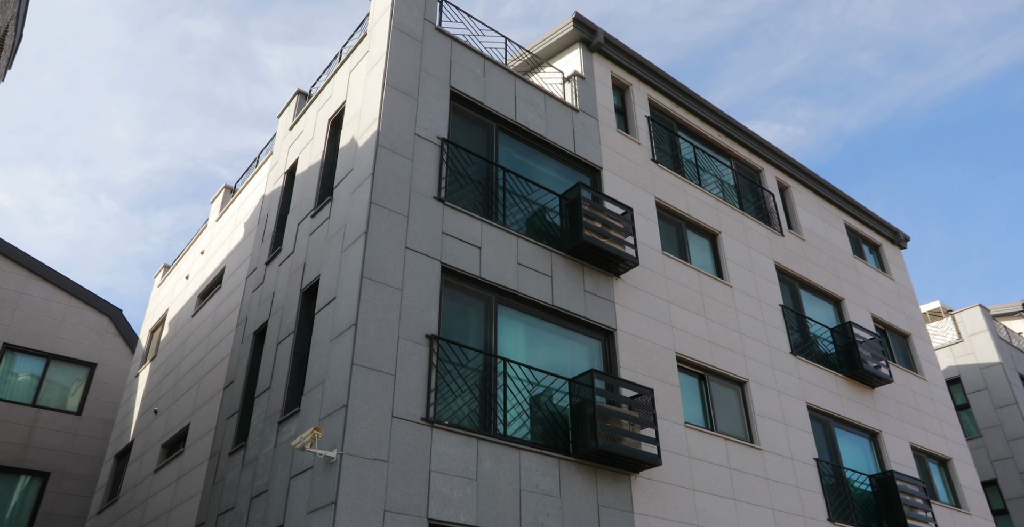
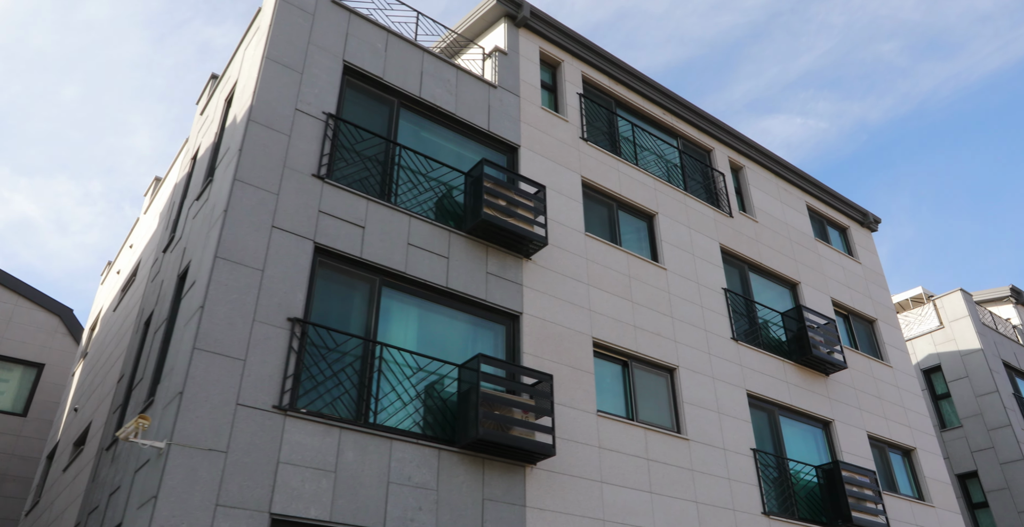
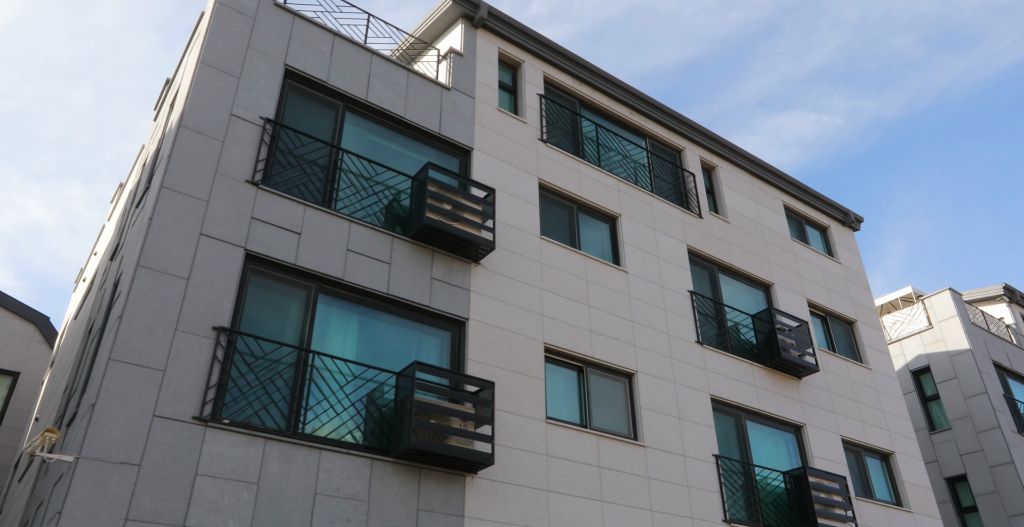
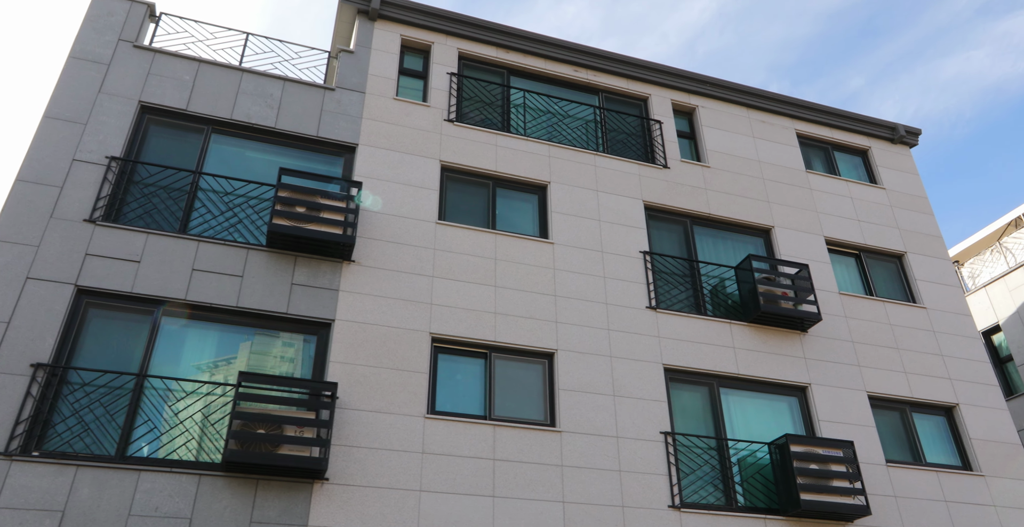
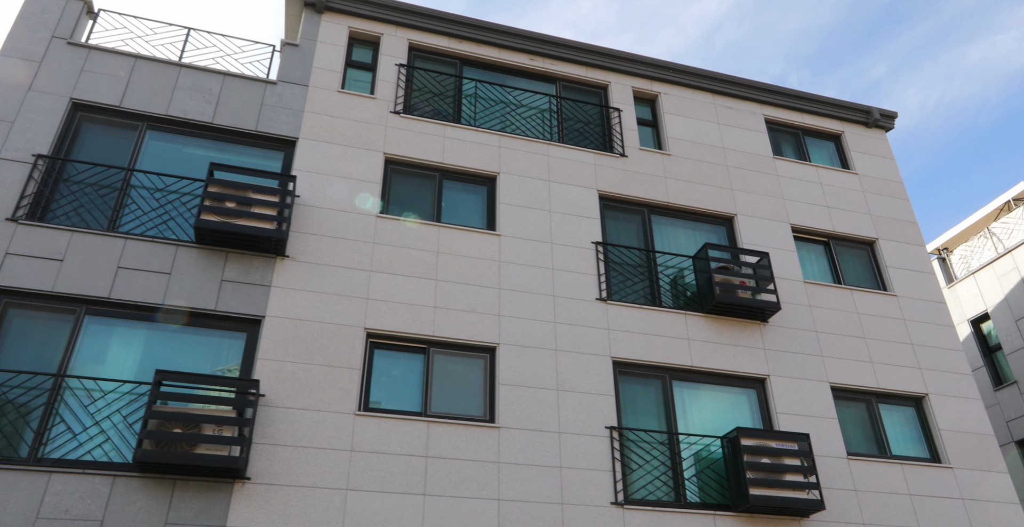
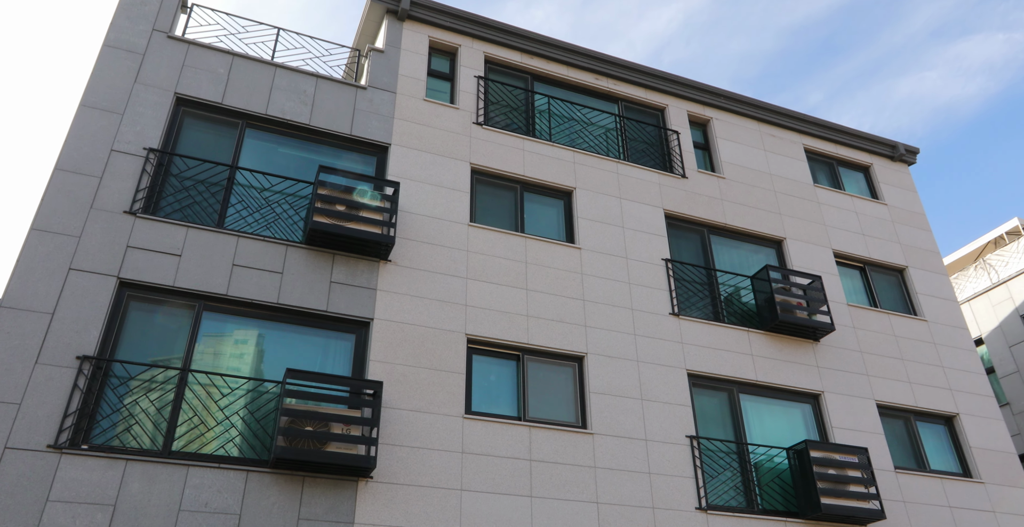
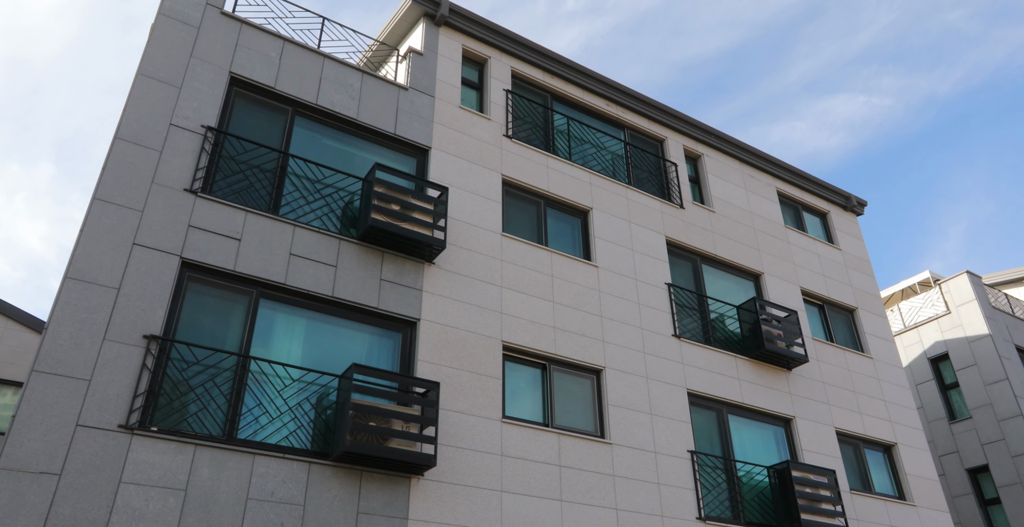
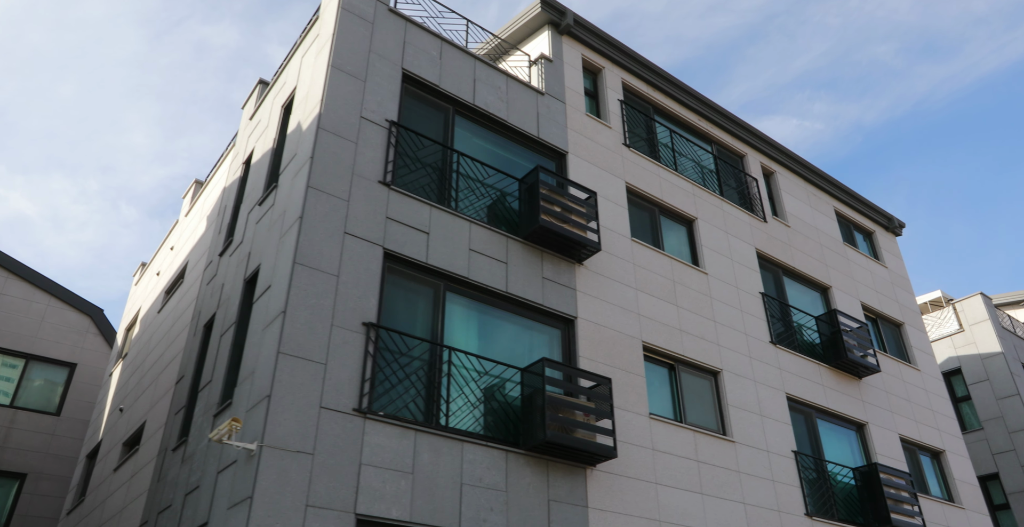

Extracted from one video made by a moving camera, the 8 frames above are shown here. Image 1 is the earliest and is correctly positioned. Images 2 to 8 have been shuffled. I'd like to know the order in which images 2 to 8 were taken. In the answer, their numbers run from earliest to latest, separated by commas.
8, 2, 3, 7, 6, 4, 5
